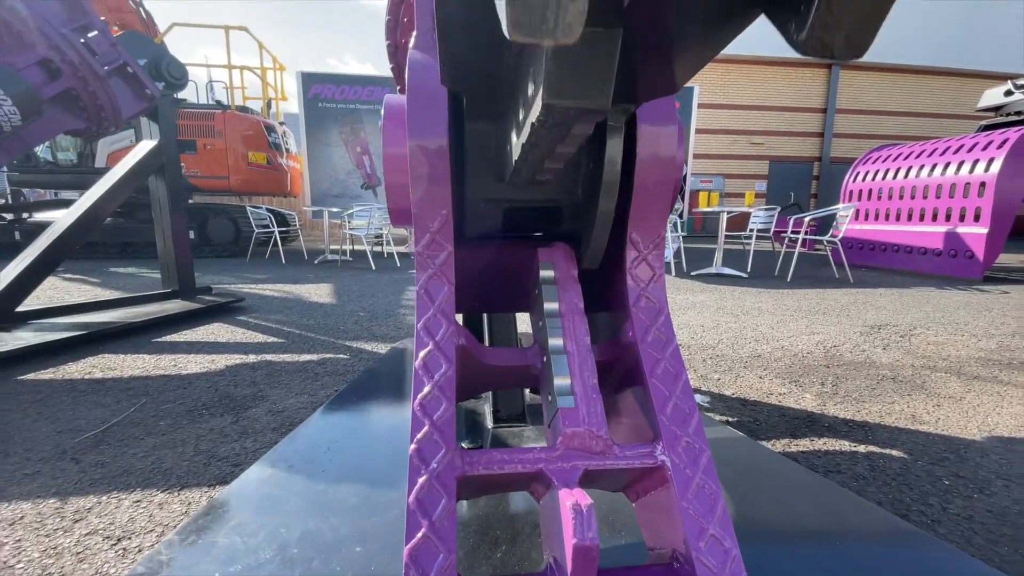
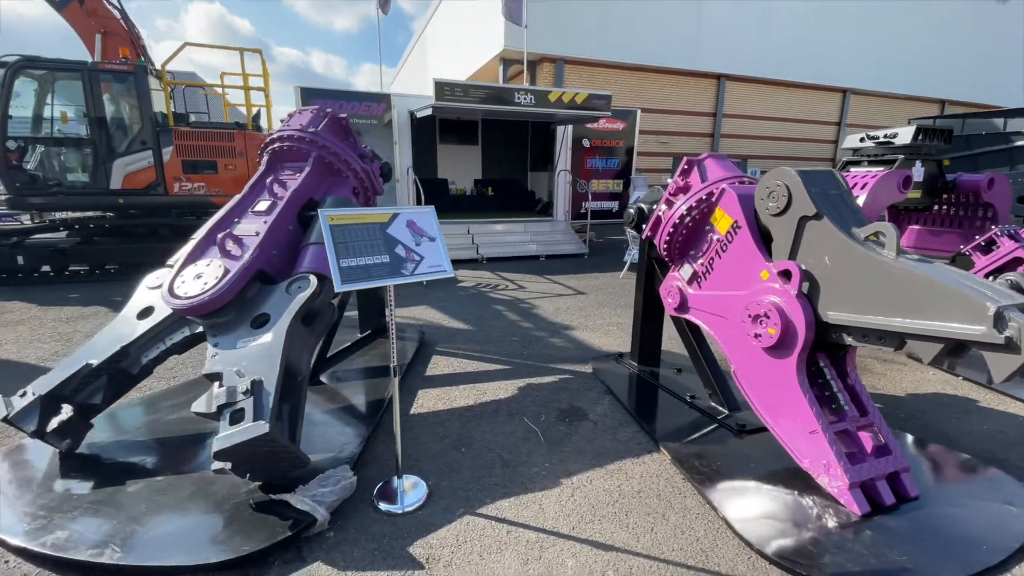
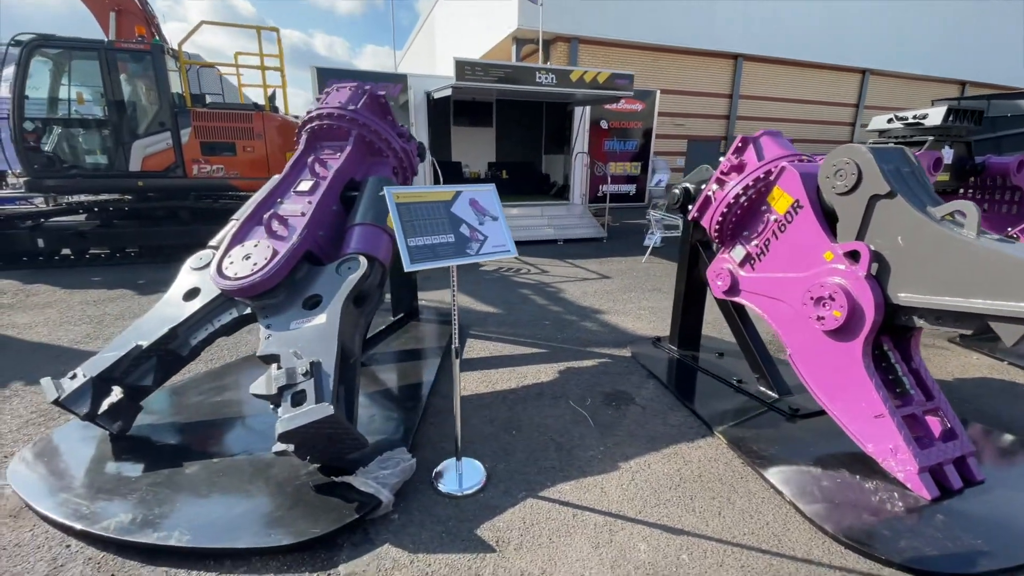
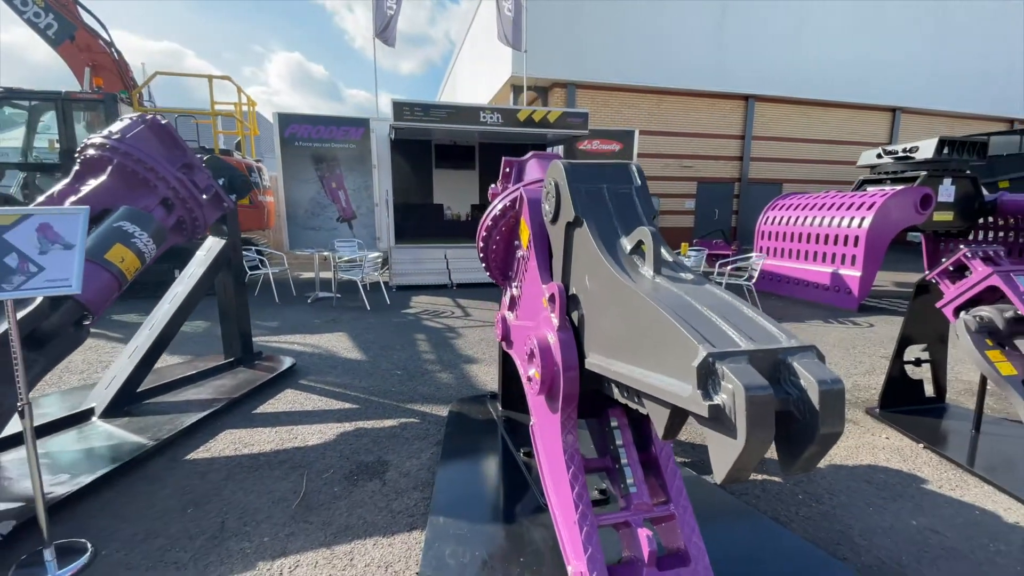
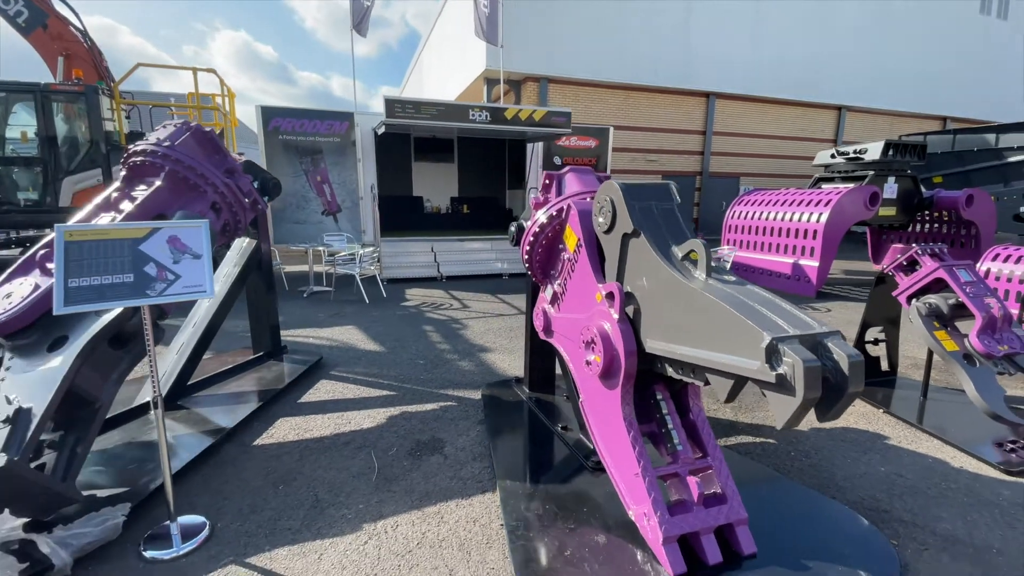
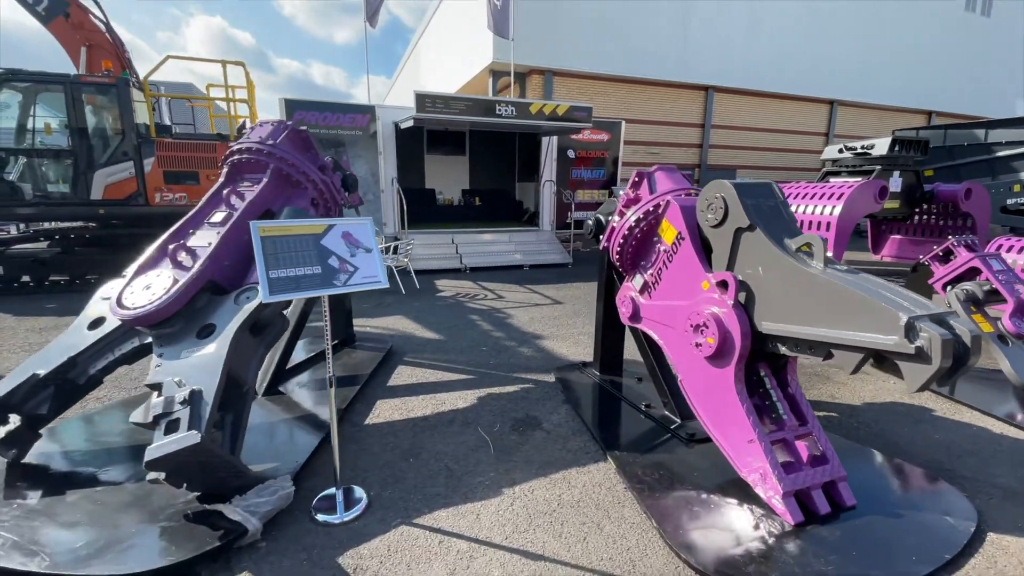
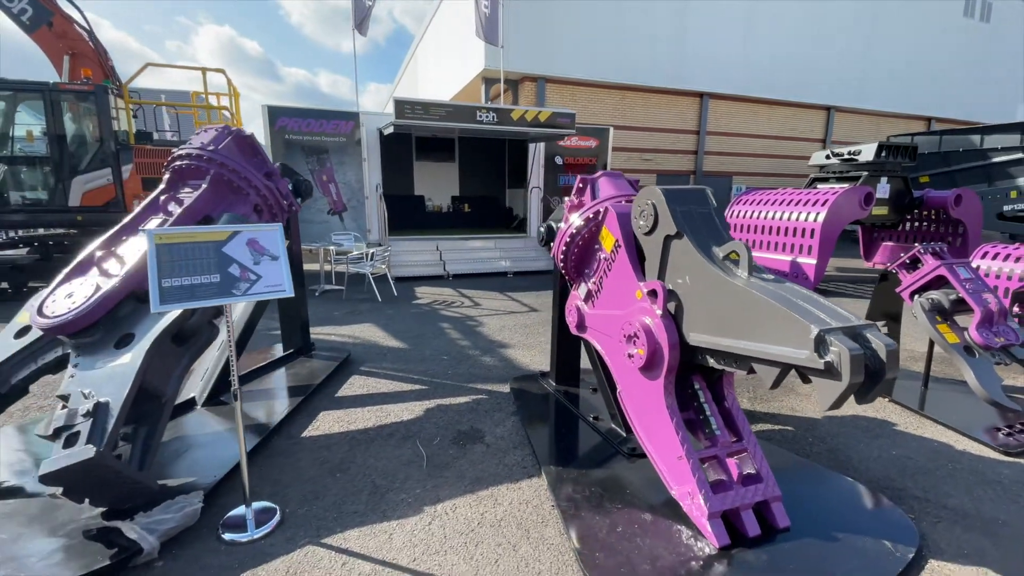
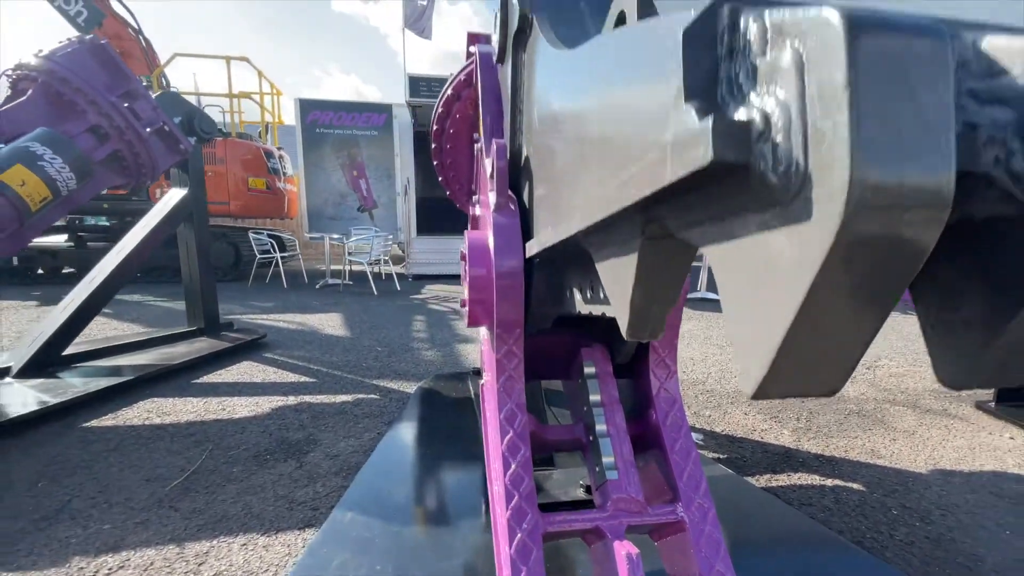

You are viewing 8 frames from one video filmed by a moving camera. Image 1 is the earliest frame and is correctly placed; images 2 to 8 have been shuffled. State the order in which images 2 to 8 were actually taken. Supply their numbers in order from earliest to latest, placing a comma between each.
8, 4, 5, 7, 6, 2, 3
